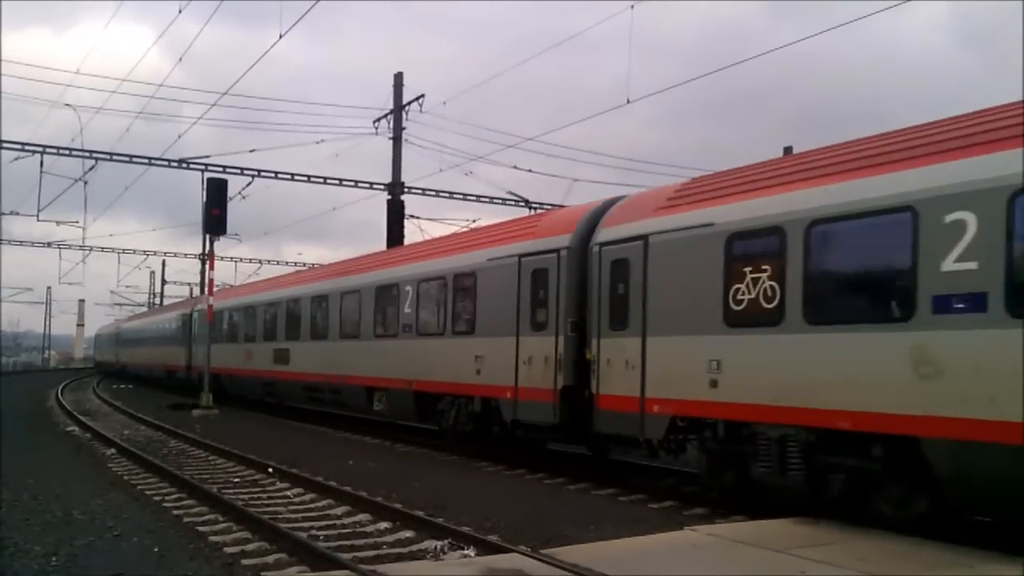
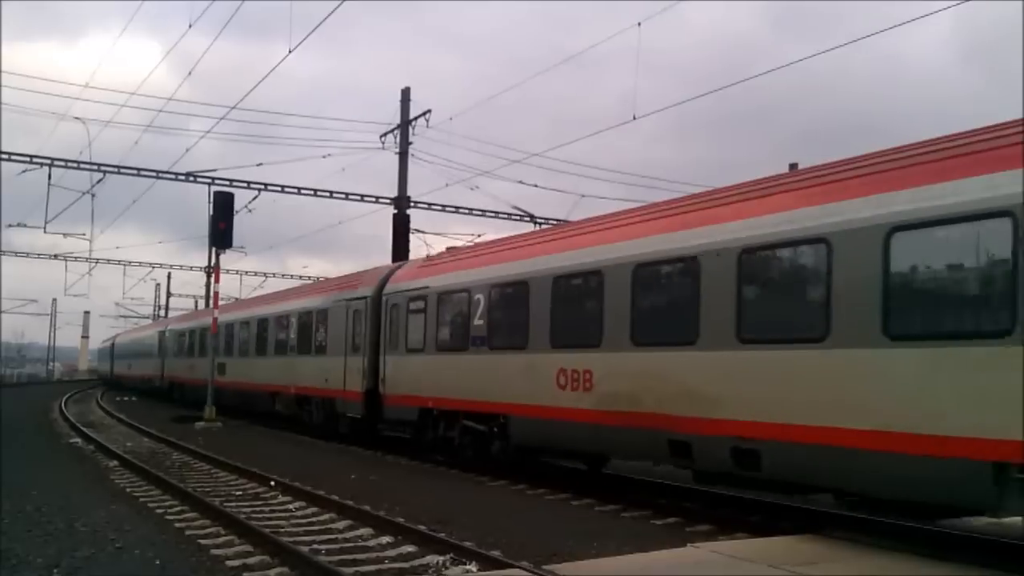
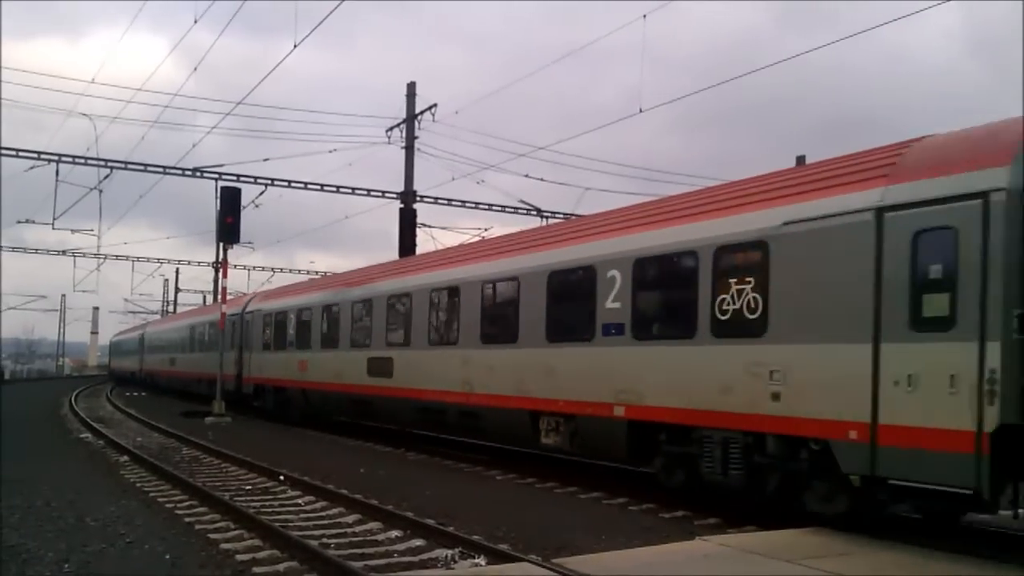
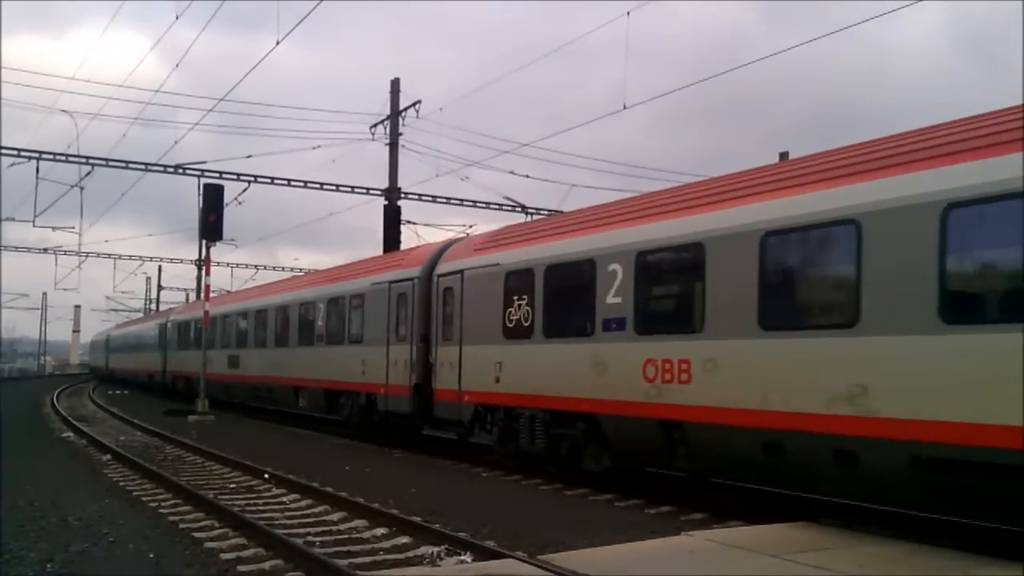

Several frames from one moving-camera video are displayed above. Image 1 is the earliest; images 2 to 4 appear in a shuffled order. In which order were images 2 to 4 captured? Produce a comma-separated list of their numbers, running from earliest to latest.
4, 3, 2
